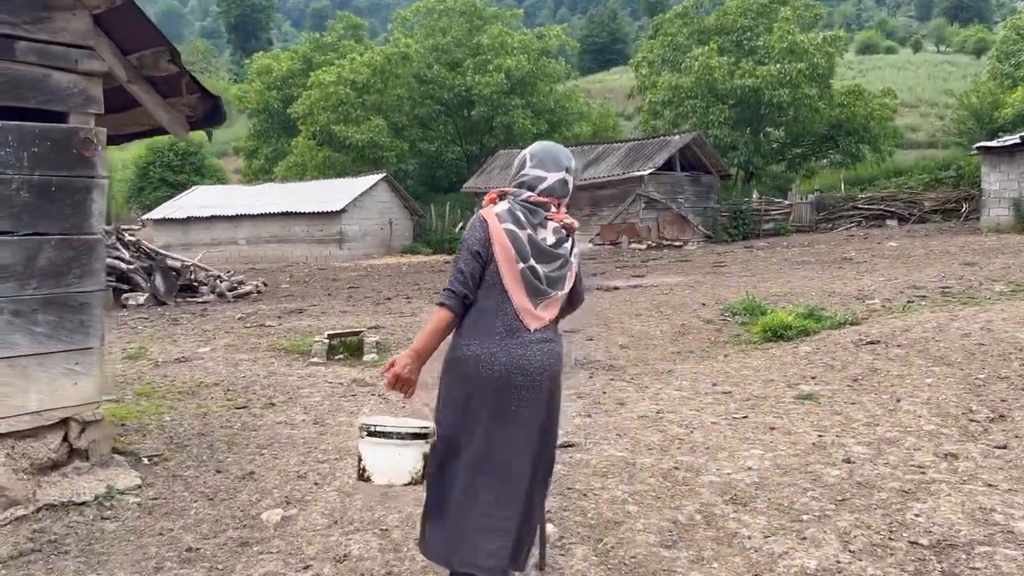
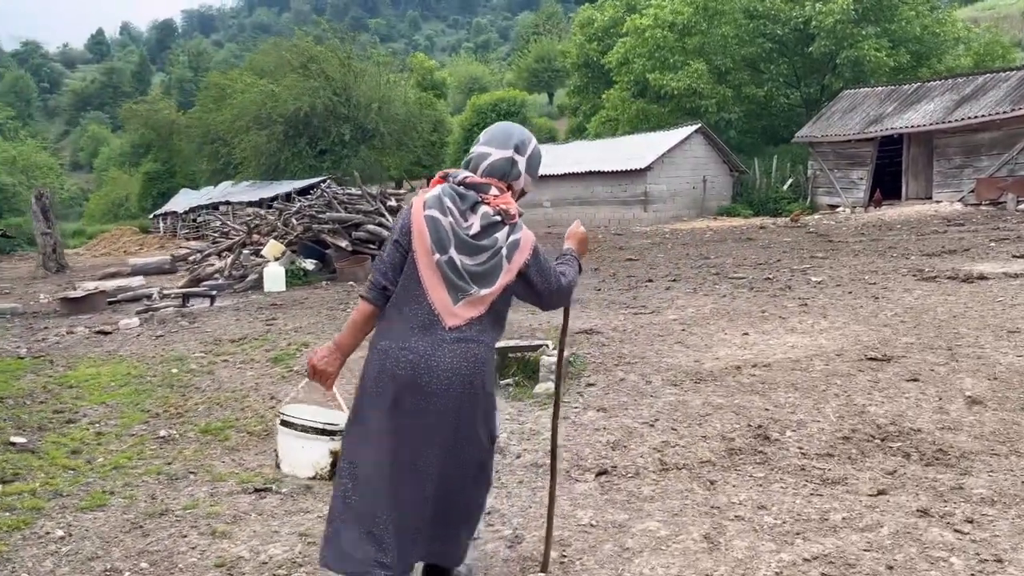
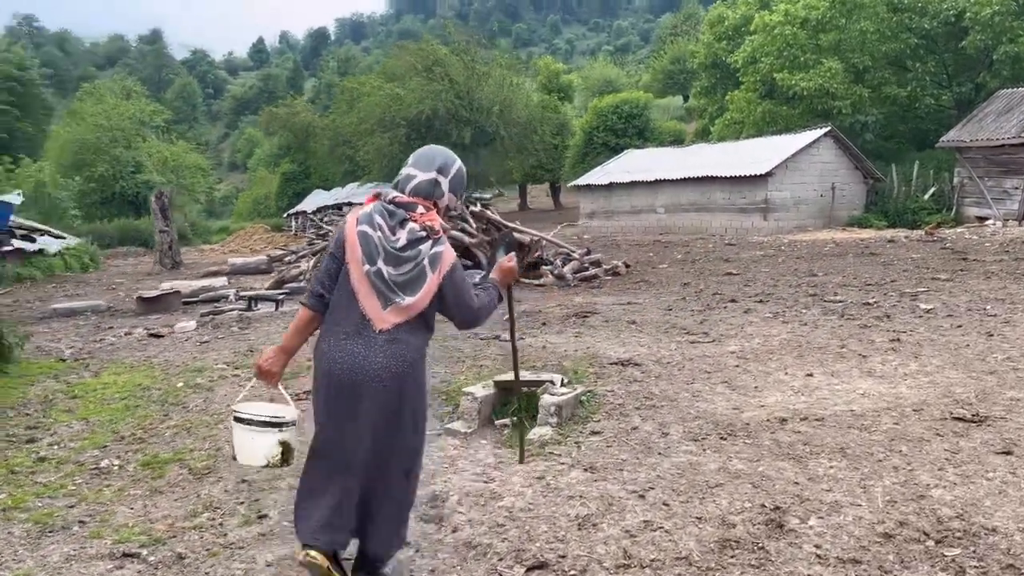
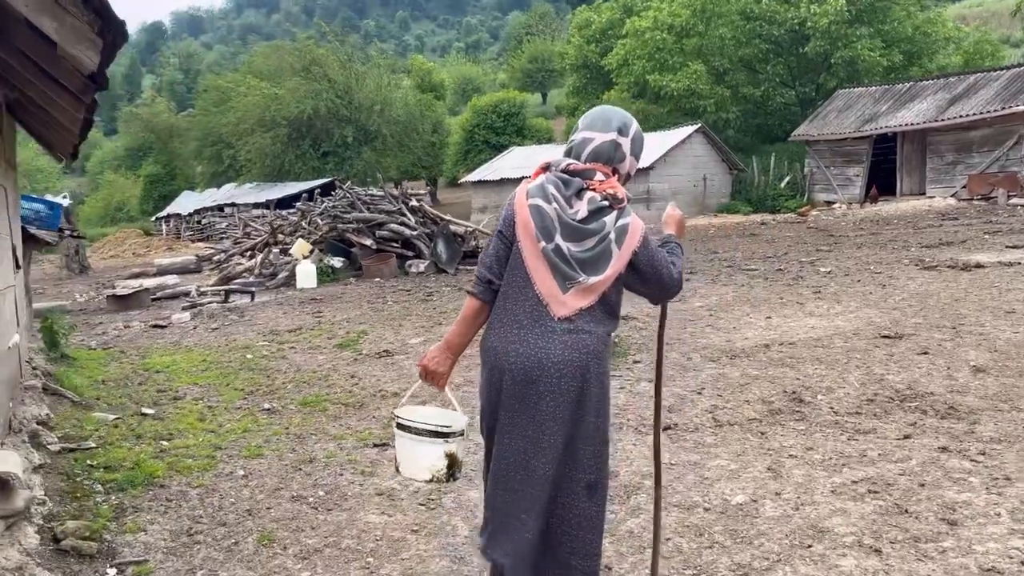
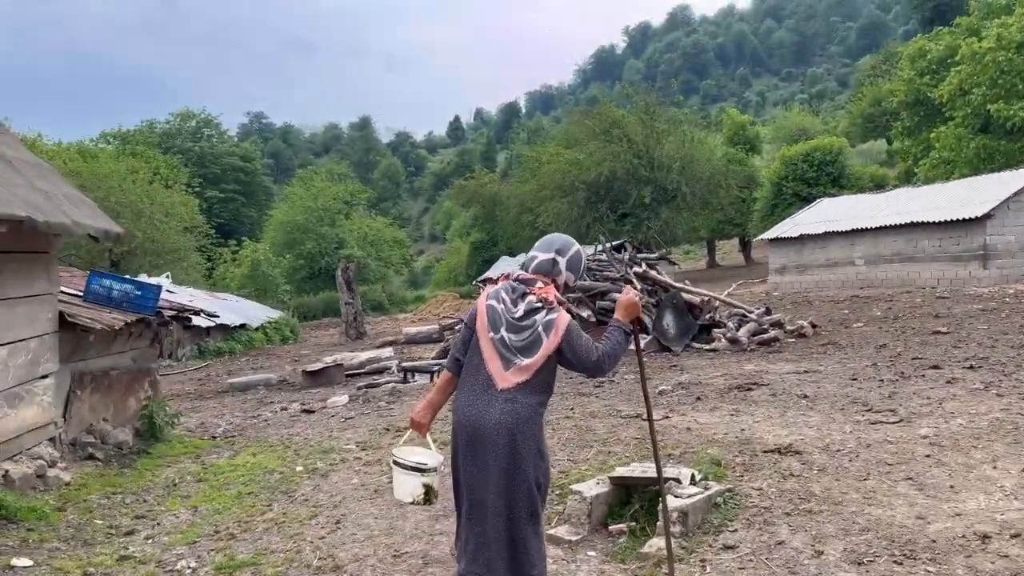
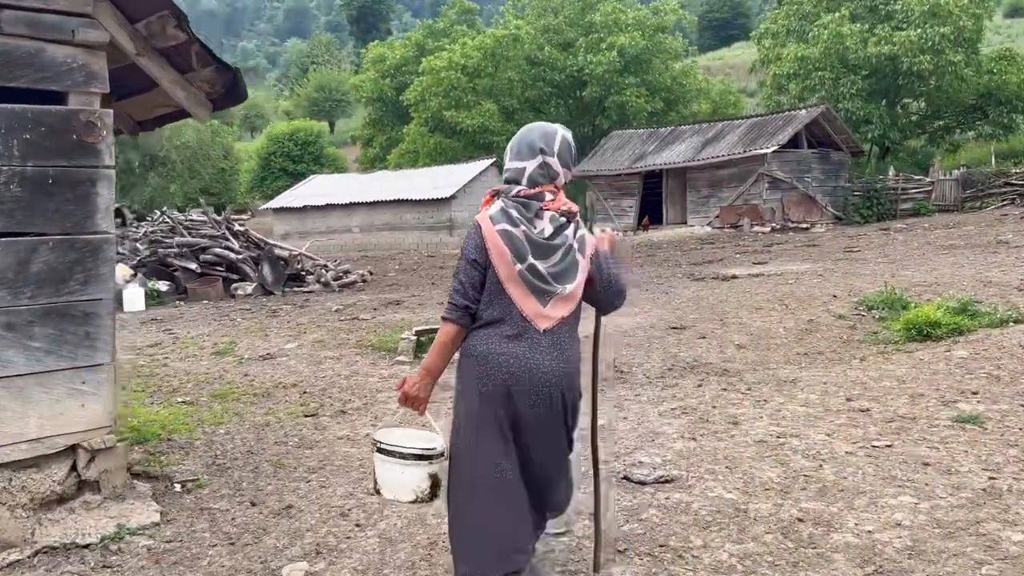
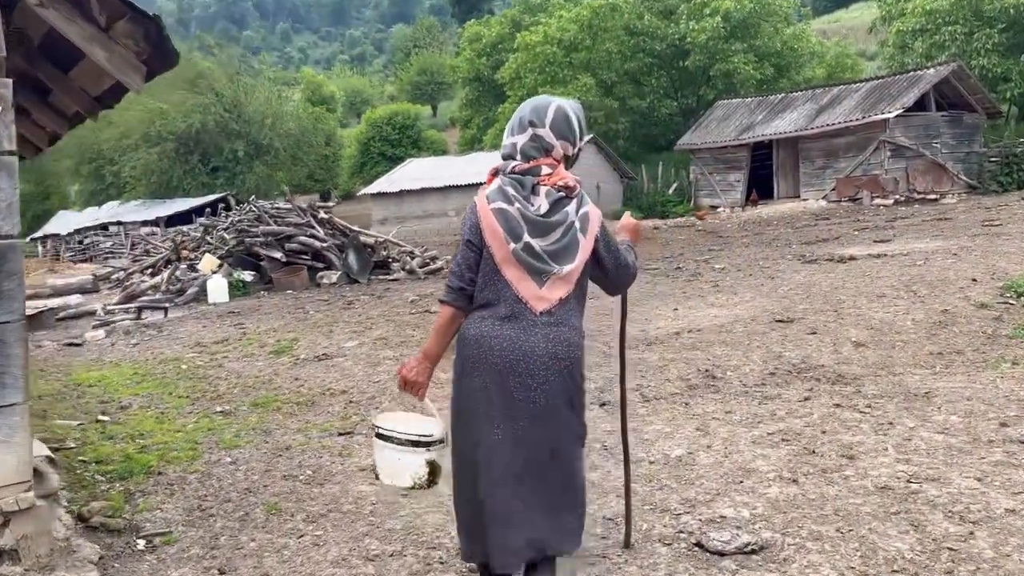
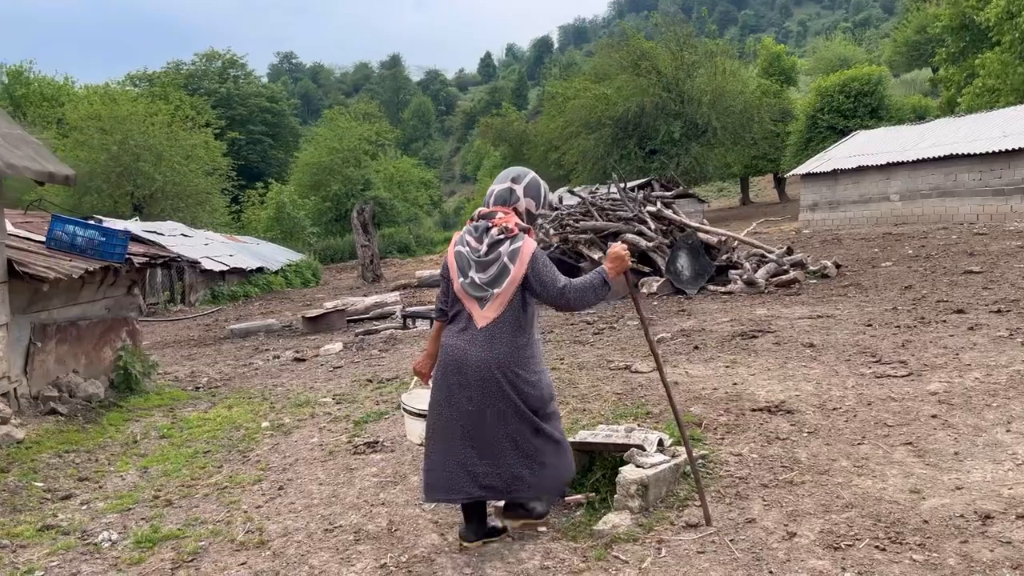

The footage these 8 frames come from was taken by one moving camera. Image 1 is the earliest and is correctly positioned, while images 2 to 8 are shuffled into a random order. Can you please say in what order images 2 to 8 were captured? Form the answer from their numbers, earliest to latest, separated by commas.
6, 7, 4, 2, 3, 5, 8
